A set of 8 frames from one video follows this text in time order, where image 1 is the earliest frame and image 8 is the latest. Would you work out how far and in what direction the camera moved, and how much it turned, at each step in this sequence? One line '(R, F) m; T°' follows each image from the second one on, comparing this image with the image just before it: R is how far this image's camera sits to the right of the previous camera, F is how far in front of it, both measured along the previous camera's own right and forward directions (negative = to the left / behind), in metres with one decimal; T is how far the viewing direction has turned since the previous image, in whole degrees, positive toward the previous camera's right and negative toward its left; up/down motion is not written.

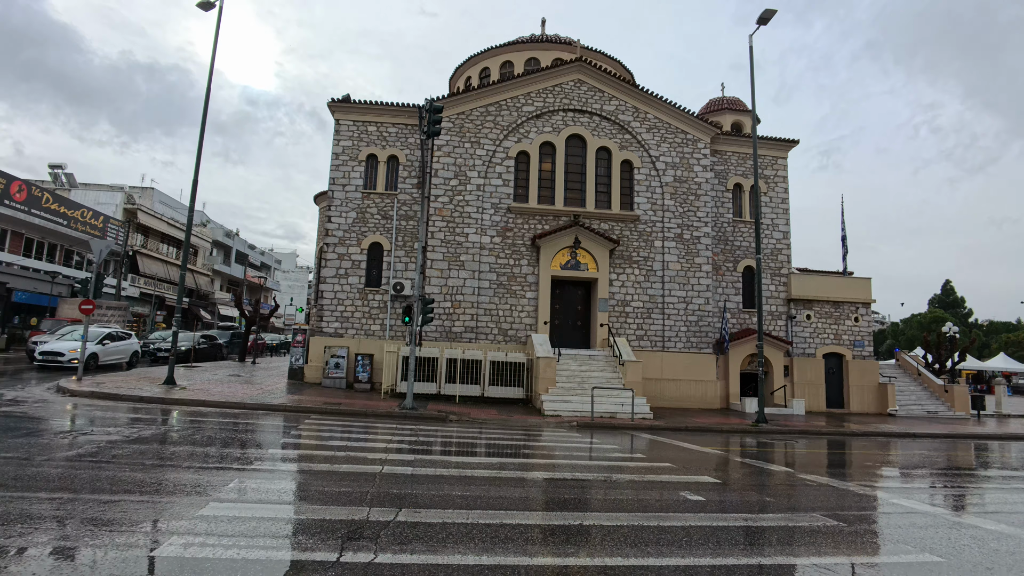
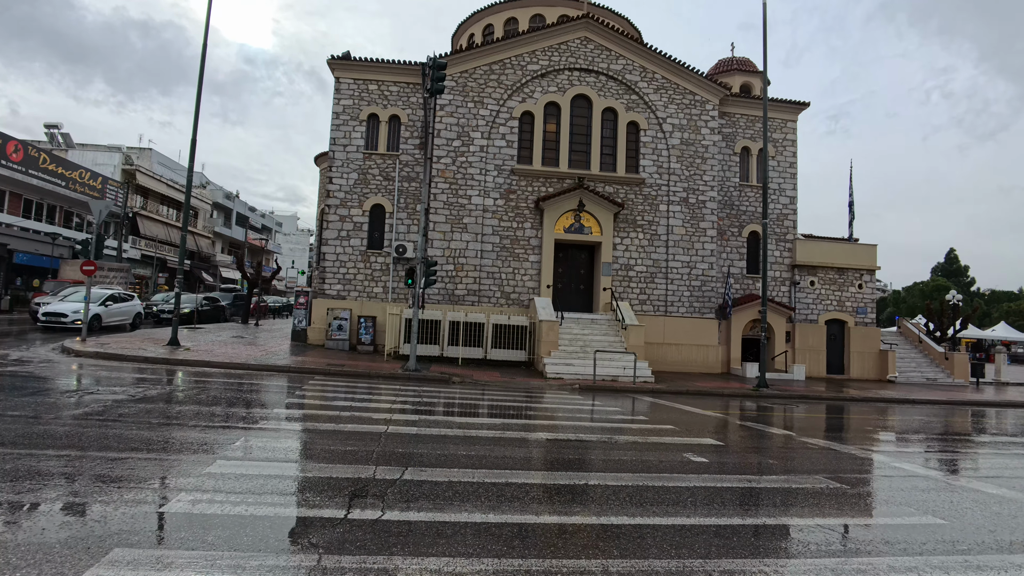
(-0.1, +0.1) m; 0°
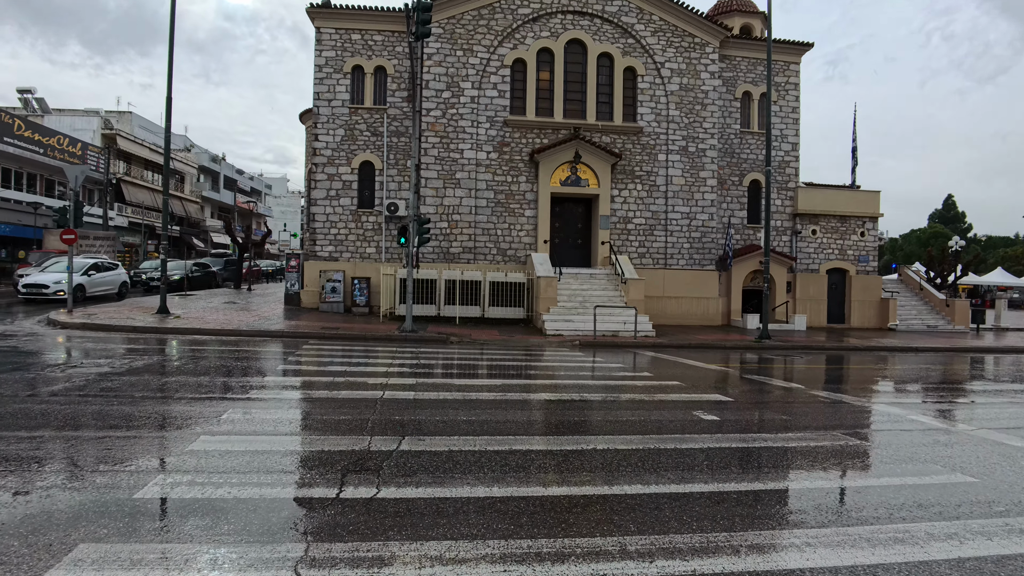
(0.0, +0.4) m; 0°
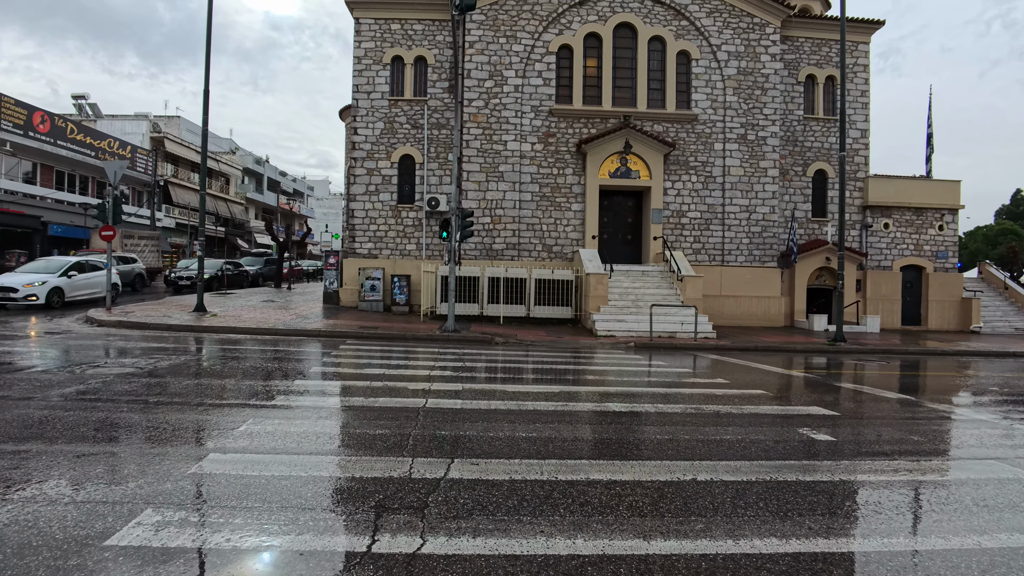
(-0.2, +0.9) m; -4°
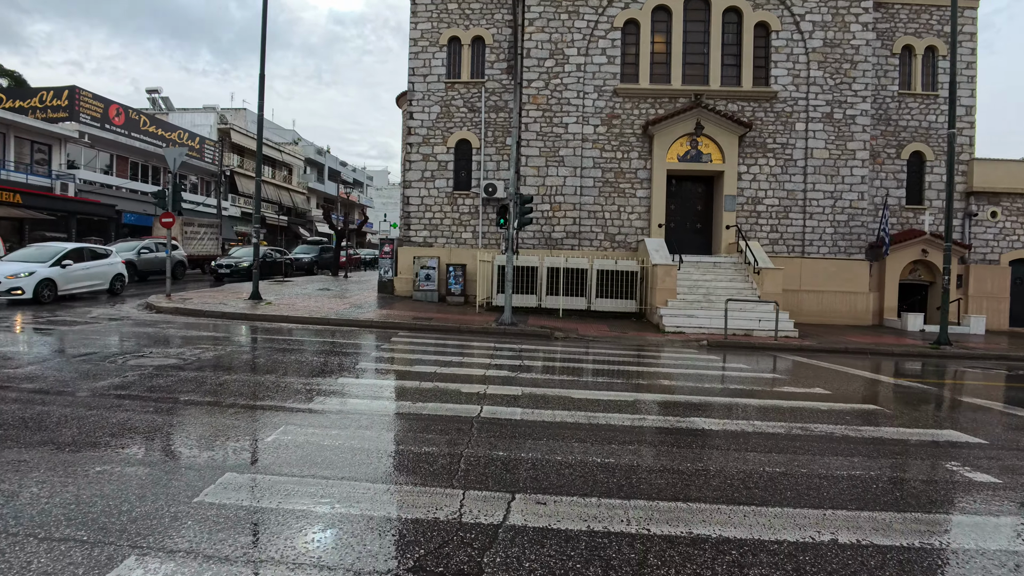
(-0.1, +0.8) m; -5°
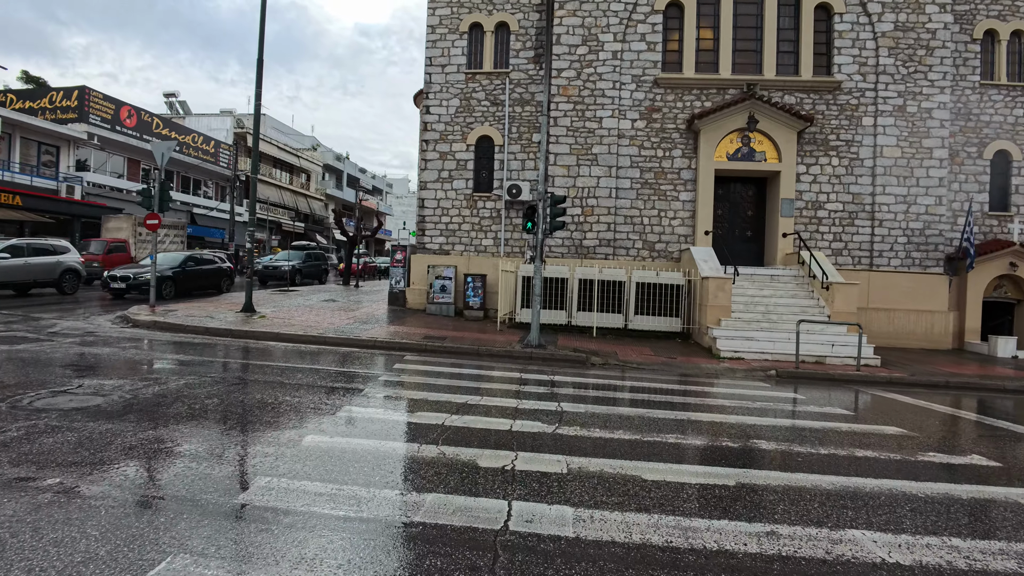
(-0.2, +1.8) m; -2°
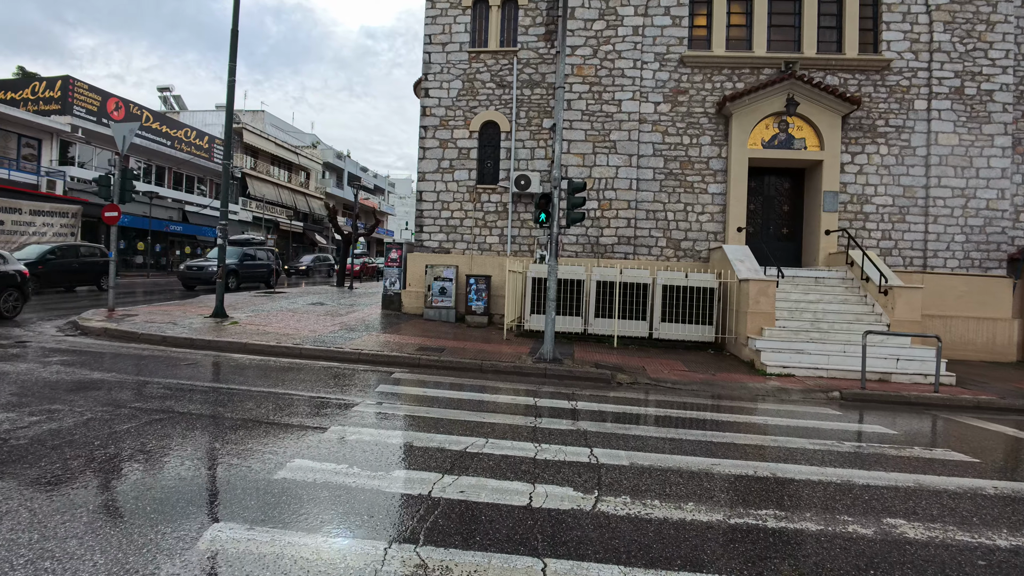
(-0.1, +1.6) m; 0°
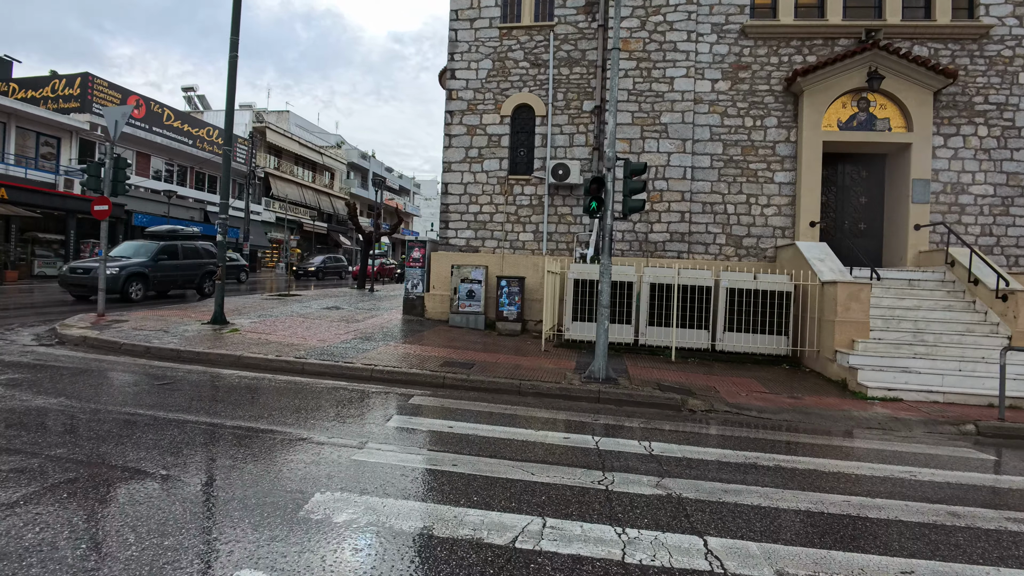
(-0.2, +1.5) m; -2°
